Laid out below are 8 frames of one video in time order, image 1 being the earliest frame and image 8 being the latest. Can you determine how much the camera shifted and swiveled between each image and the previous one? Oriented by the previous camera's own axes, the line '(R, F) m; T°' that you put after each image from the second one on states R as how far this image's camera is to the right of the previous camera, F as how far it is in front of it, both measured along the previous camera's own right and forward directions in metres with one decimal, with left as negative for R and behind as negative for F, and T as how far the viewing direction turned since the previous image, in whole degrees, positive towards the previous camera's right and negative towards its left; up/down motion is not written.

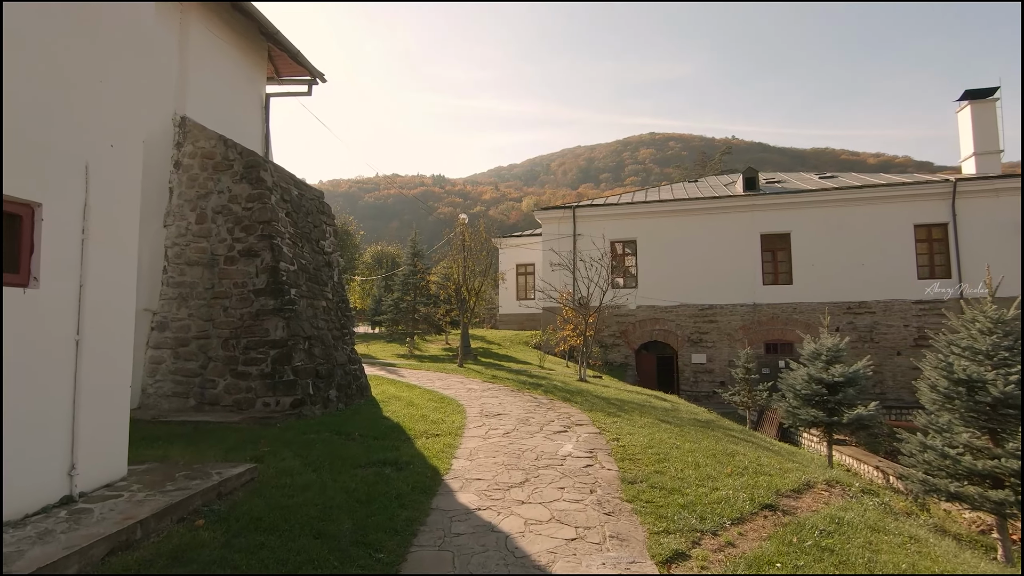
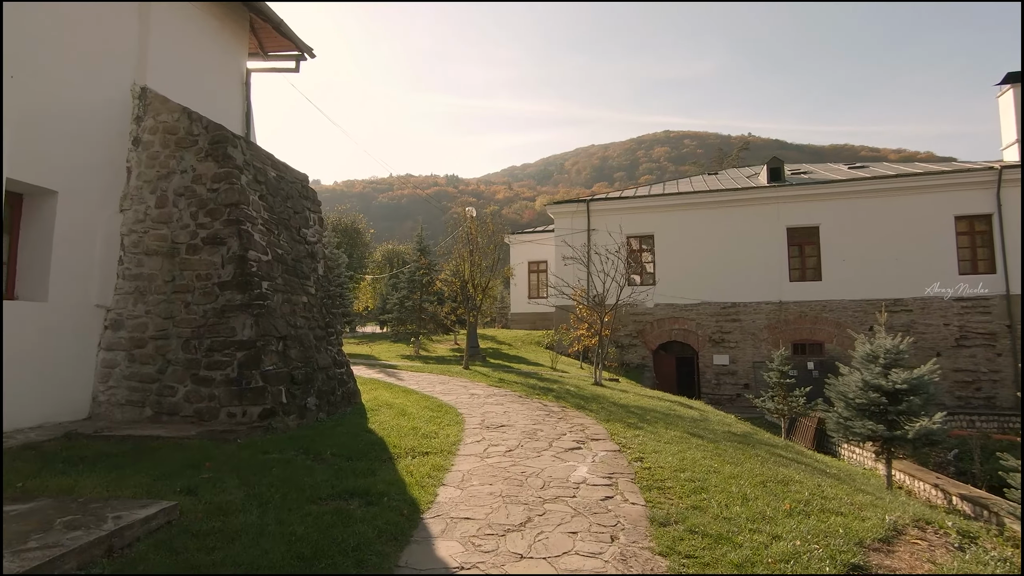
(+0.1, +1.1) m; -1°
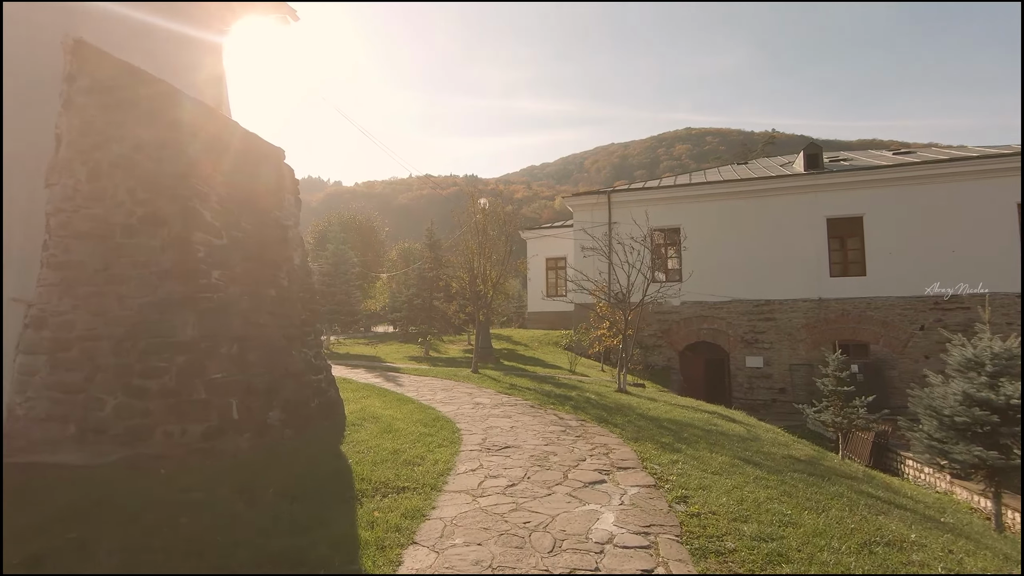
(+0.1, +1.3) m; -2°
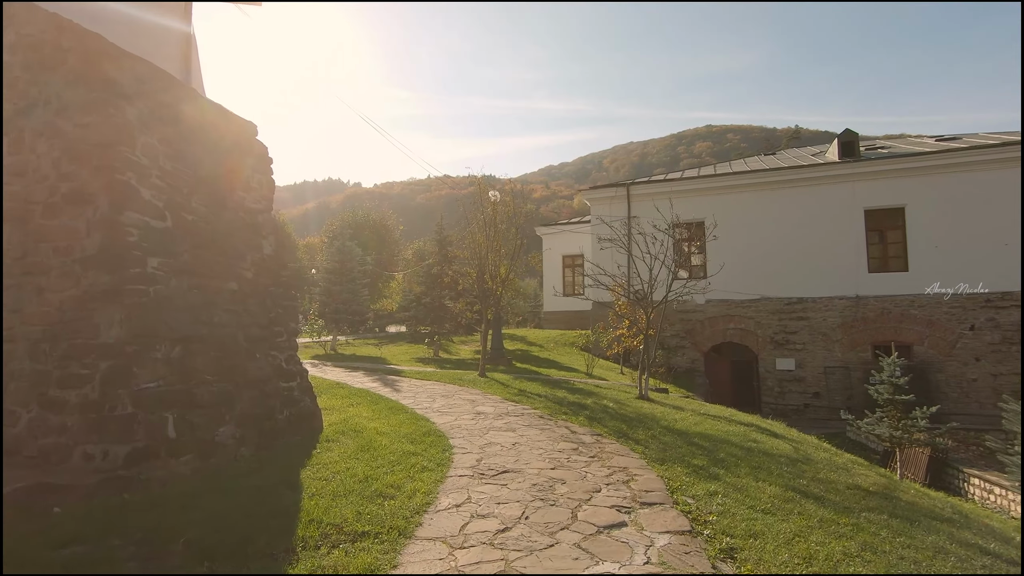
(+0.2, +1.0) m; -2°
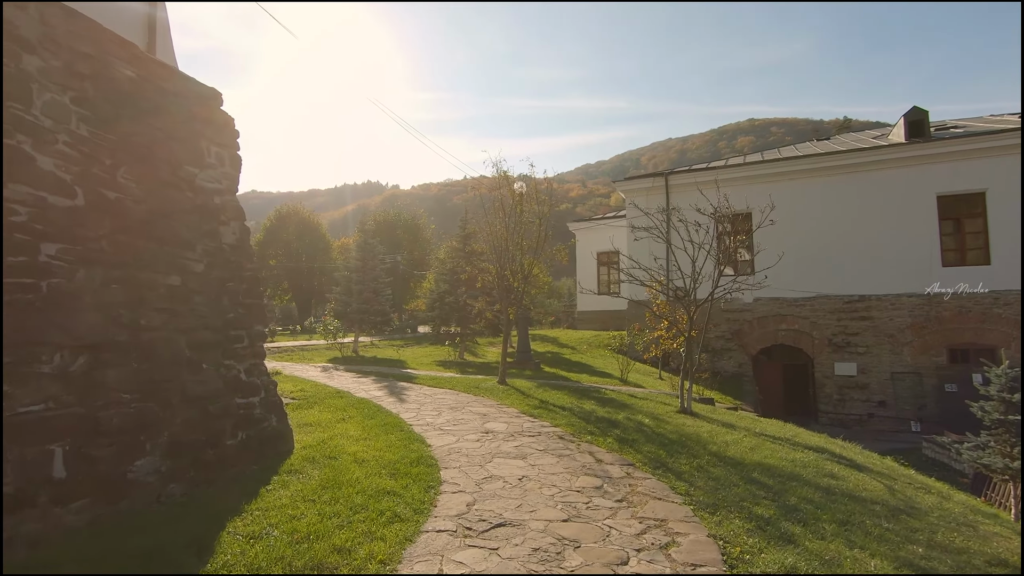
(+0.3, +1.2) m; -4°
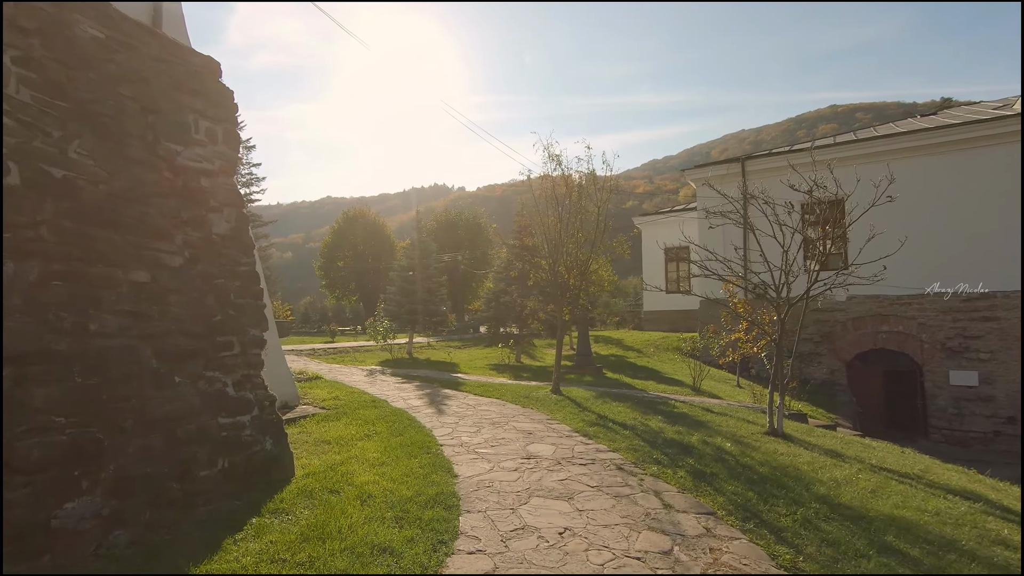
(+0.2, +1.1) m; -7°
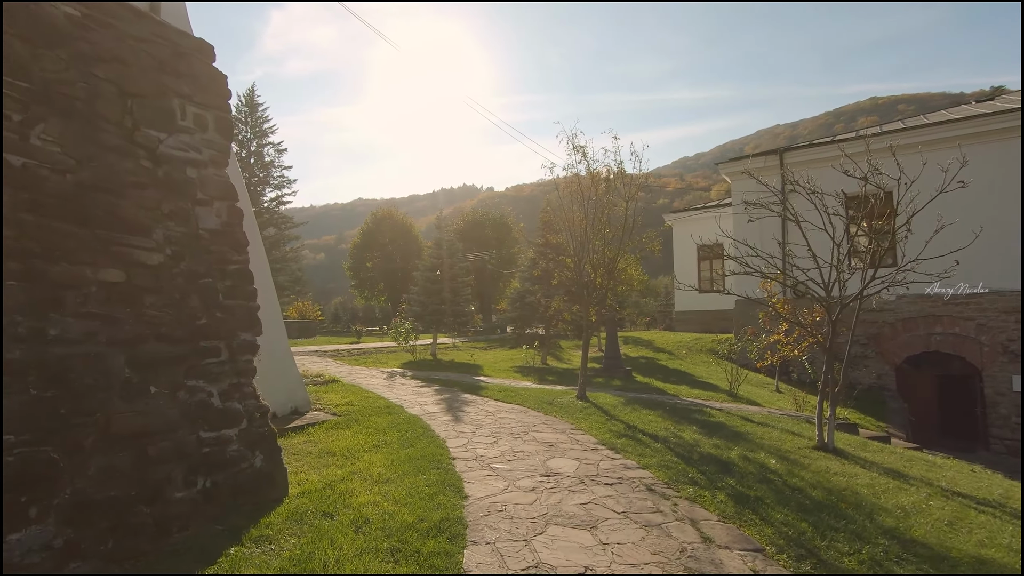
(+0.1, +0.5) m; -3°
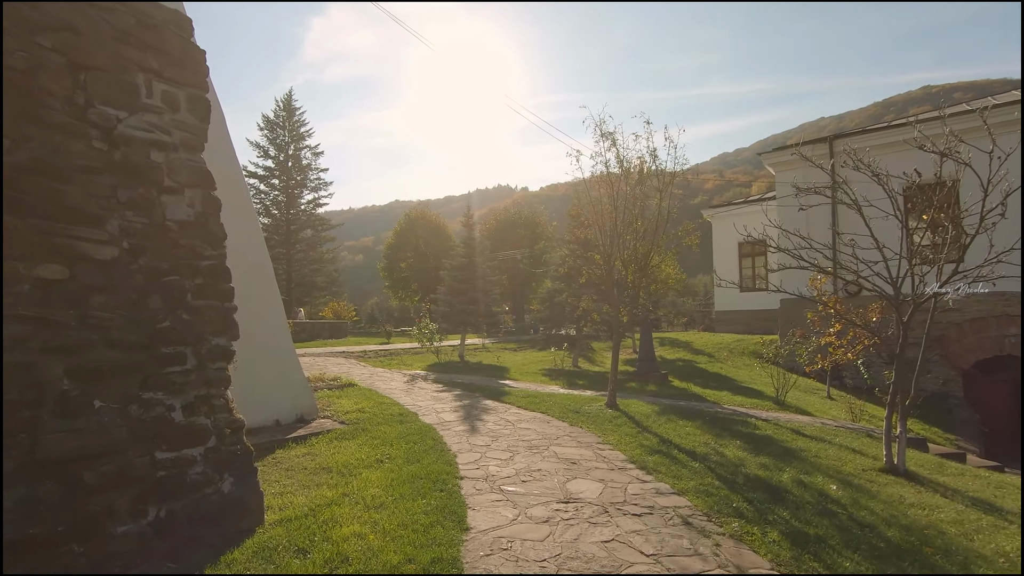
(+0.2, +0.6) m; -4°
